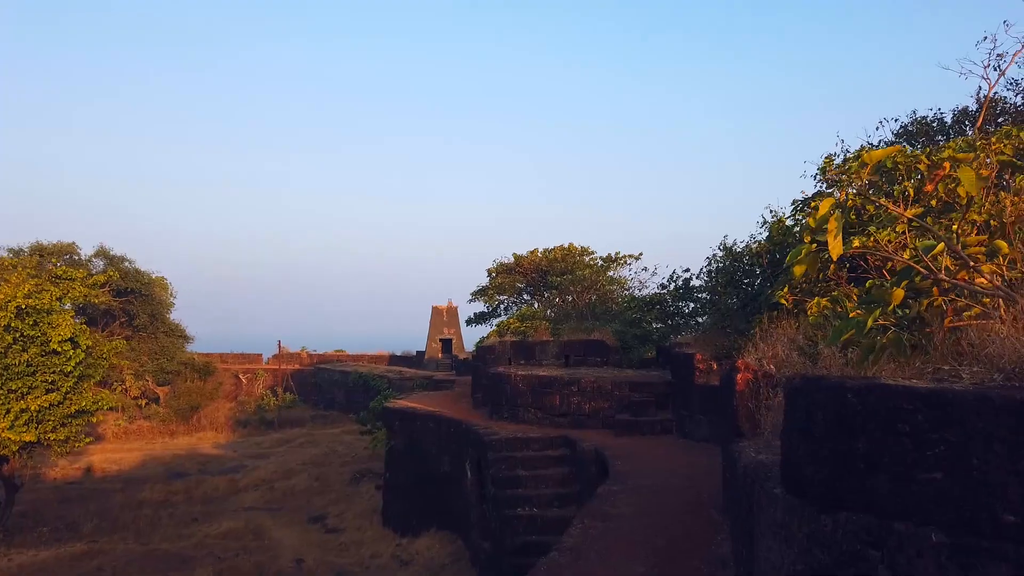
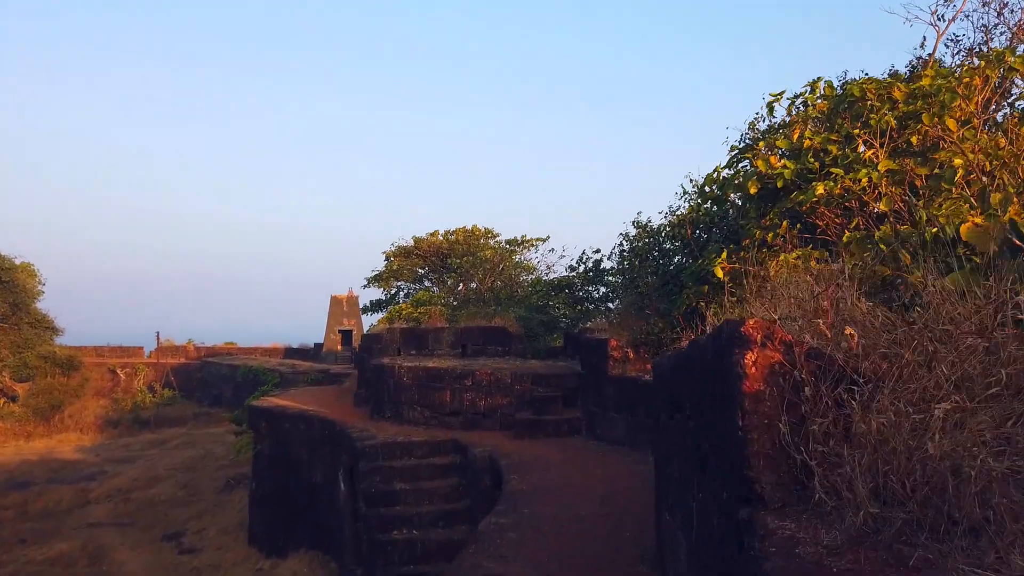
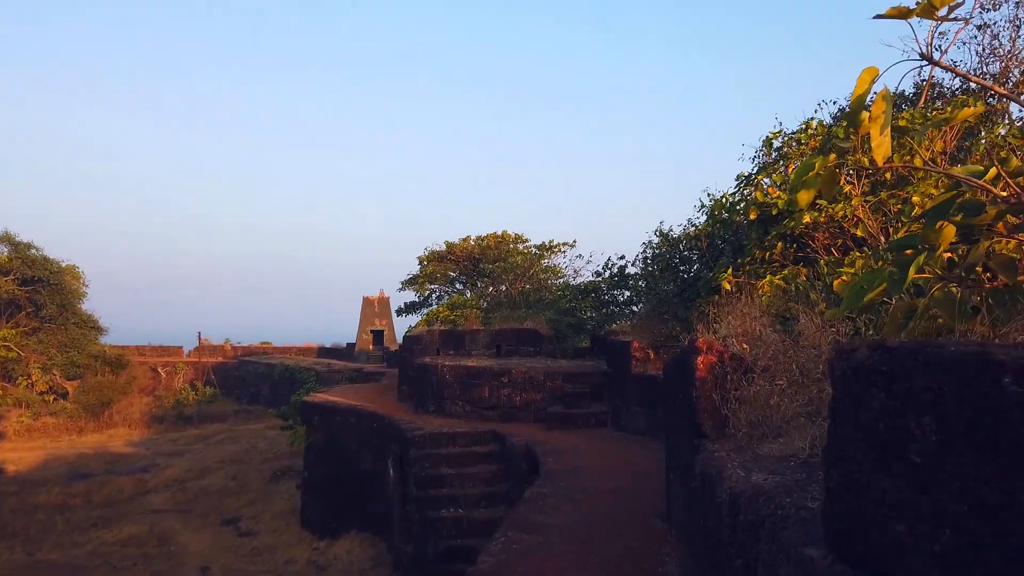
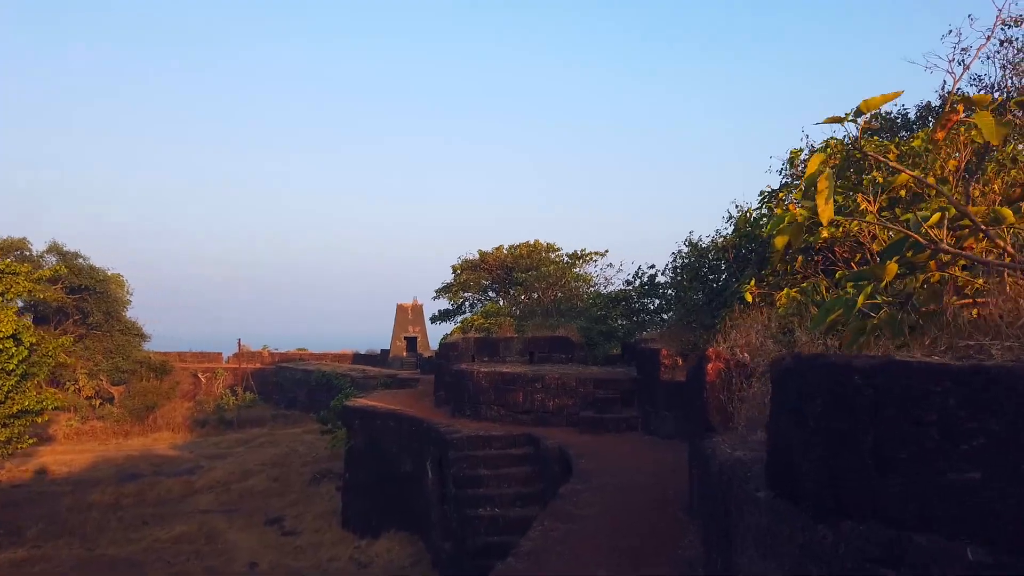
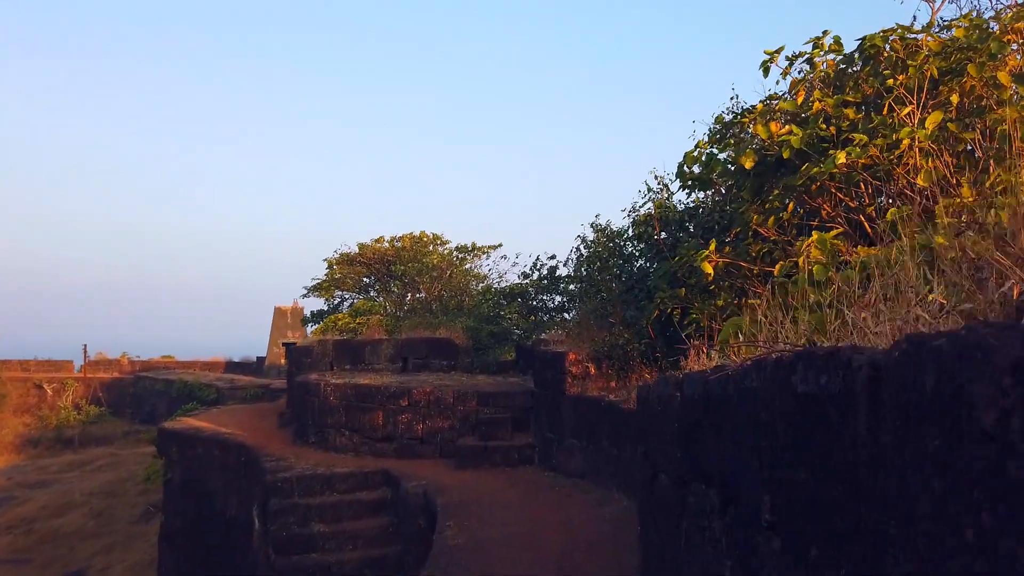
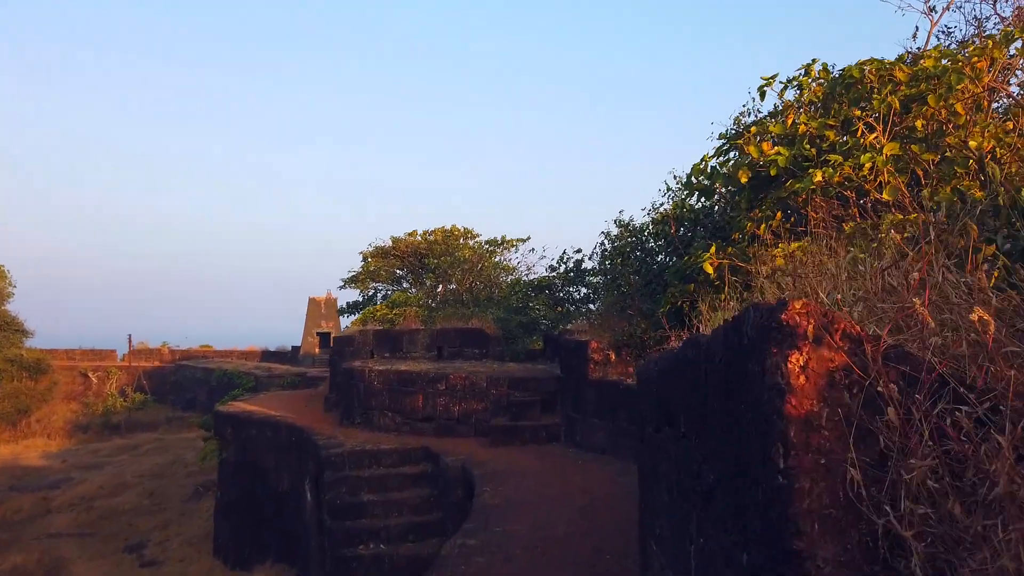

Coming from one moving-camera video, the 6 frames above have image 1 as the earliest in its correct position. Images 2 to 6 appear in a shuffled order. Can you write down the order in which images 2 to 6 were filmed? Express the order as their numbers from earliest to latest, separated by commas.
4, 3, 2, 6, 5
